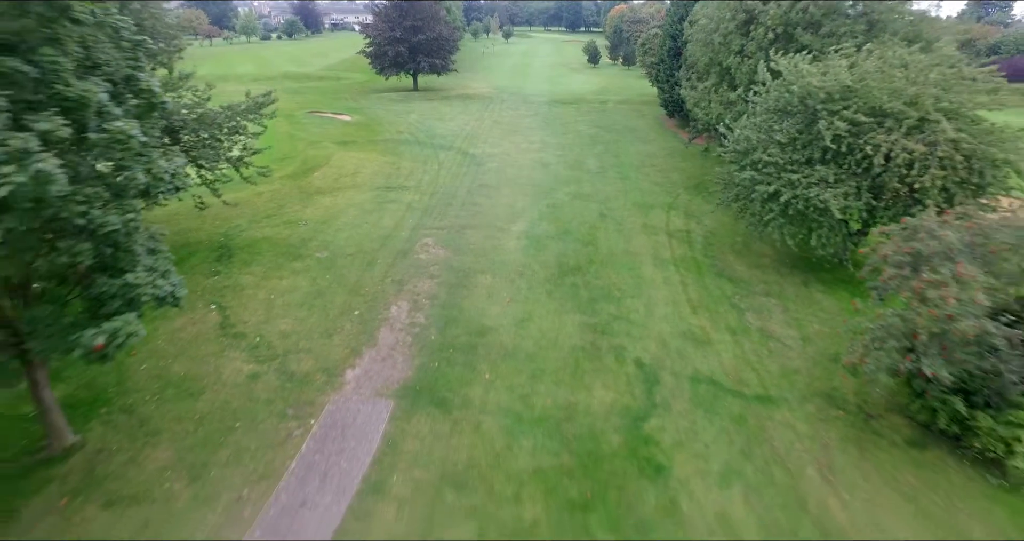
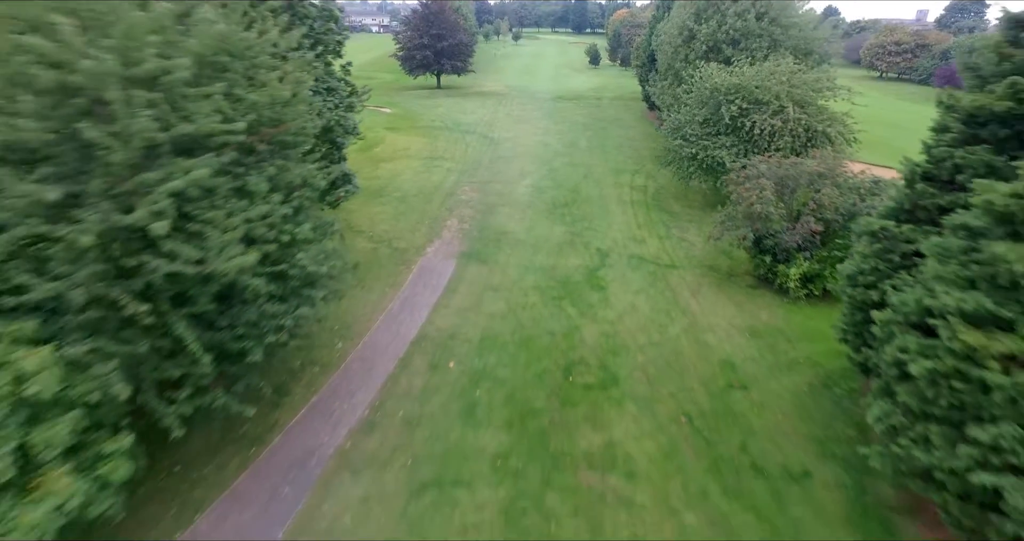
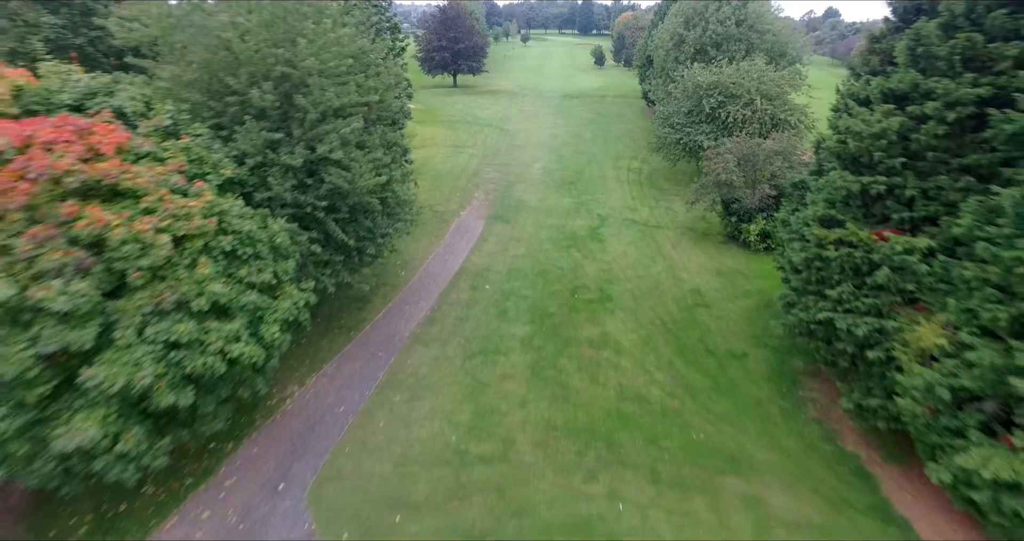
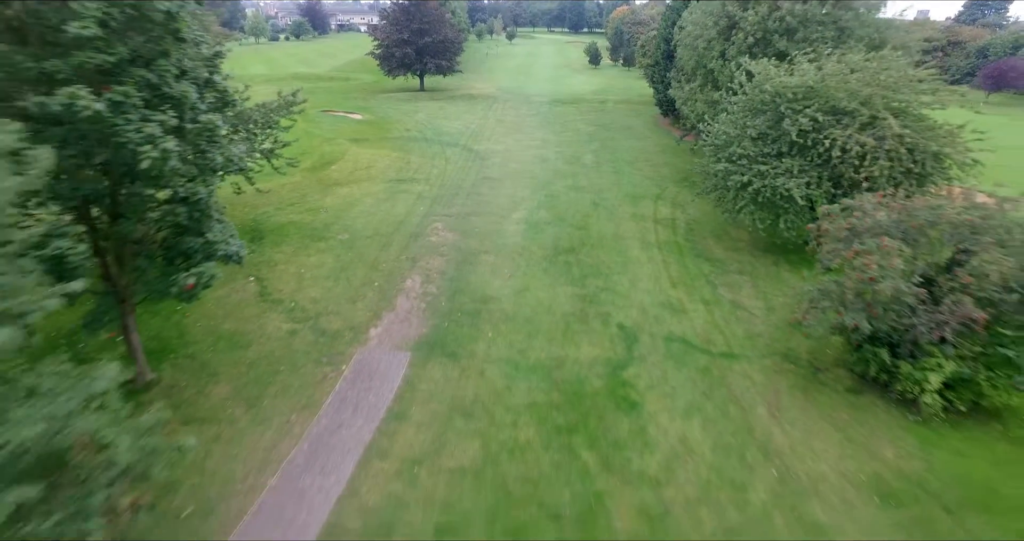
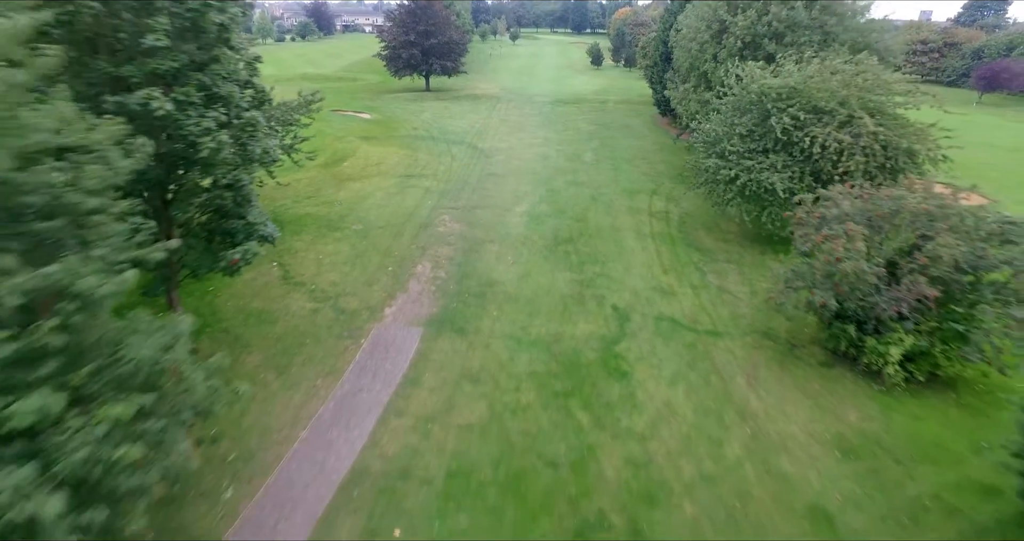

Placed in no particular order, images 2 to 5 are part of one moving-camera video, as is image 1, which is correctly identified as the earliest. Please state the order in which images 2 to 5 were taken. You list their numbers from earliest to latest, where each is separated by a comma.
4, 5, 2, 3
